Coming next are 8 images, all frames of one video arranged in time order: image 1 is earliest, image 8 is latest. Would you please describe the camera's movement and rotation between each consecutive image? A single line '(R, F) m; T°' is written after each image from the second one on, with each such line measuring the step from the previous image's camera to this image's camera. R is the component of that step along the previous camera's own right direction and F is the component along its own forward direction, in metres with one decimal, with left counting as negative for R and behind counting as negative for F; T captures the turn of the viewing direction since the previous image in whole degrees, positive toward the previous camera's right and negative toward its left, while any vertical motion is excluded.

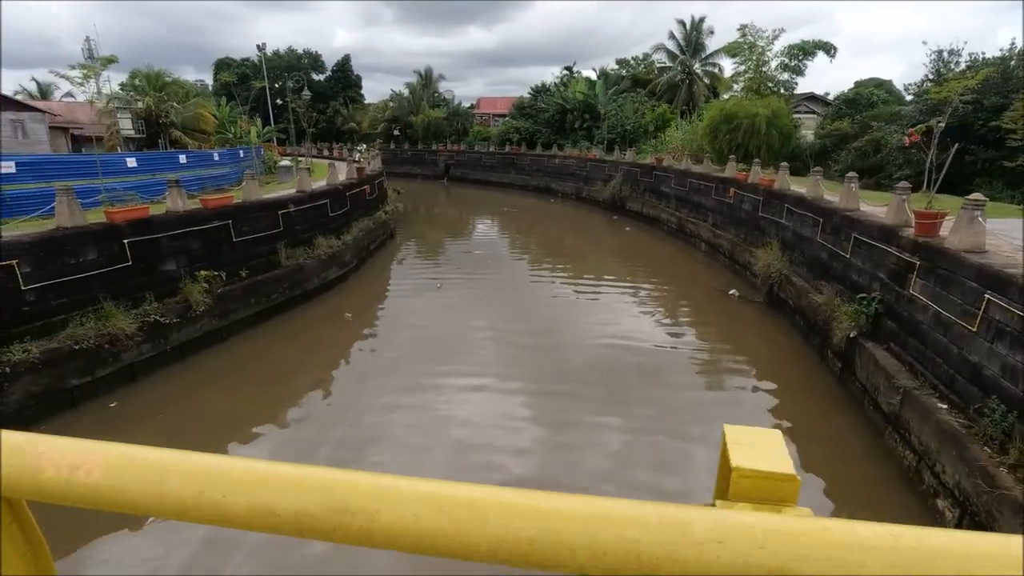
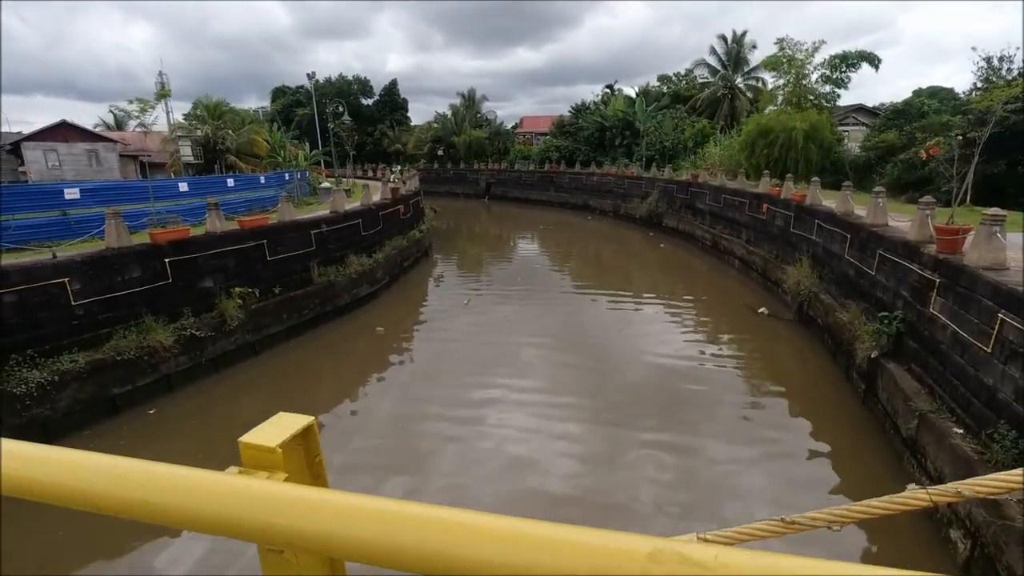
(+0.5, -0.1) m; -5°
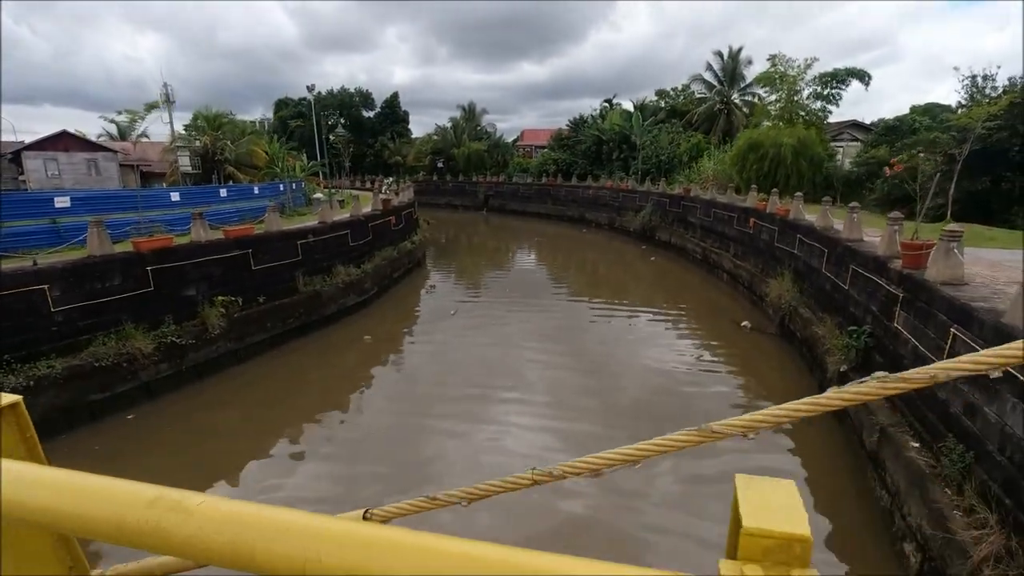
(+0.4, -0.1) m; 0°
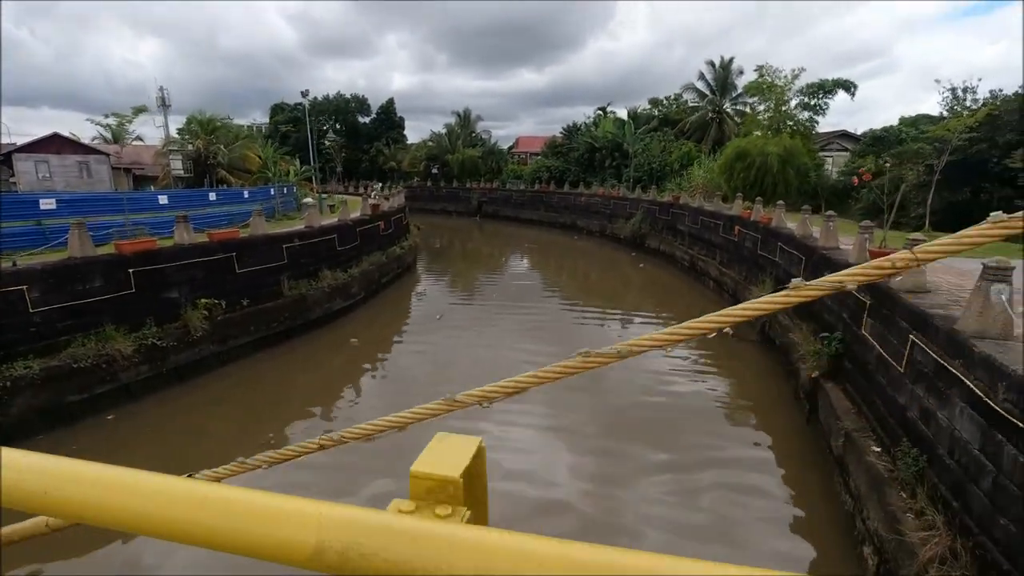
(+0.2, -0.1) m; 0°
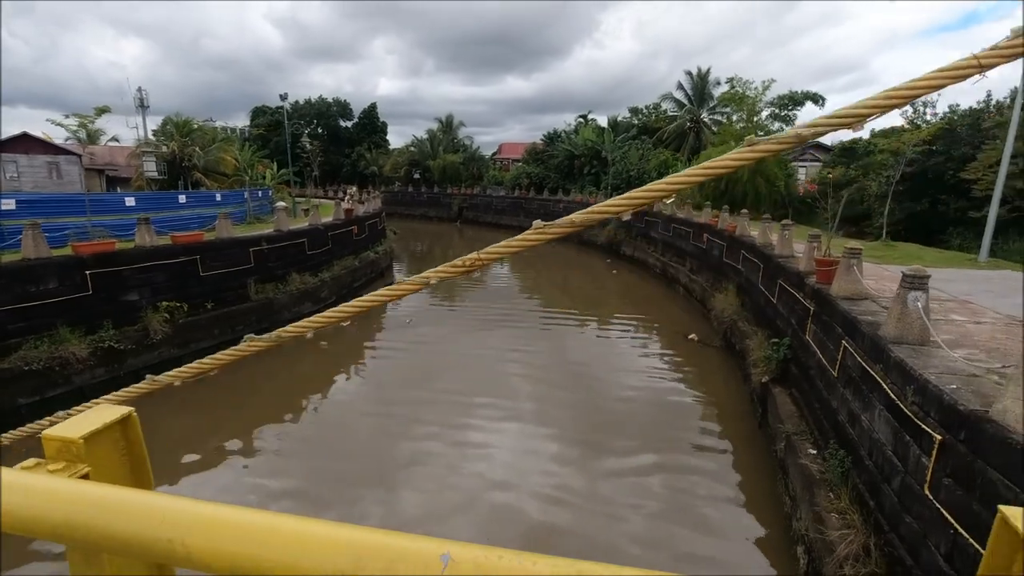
(+0.3, -0.1) m; +1°
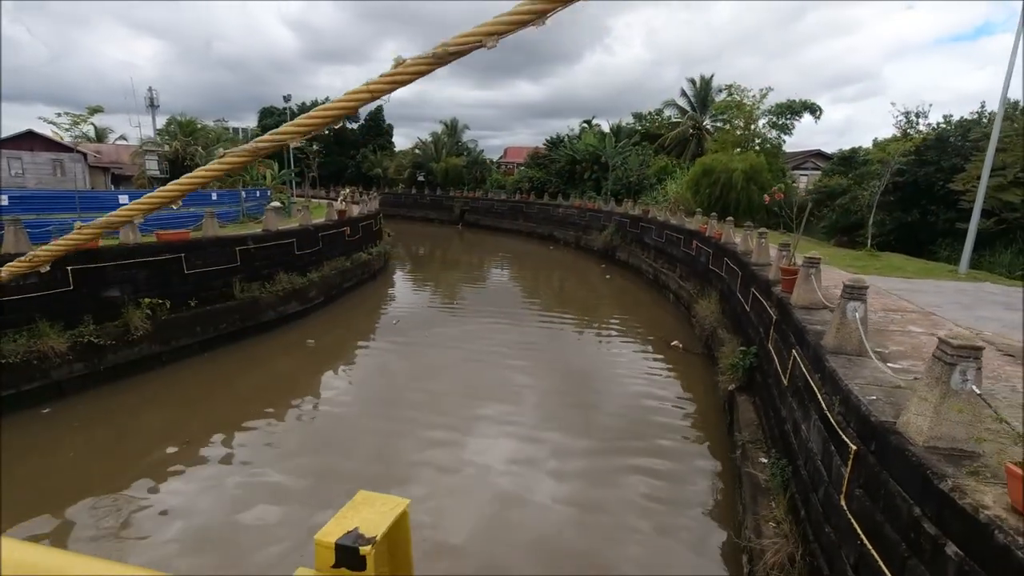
(+0.5, 0.0) m; -1°
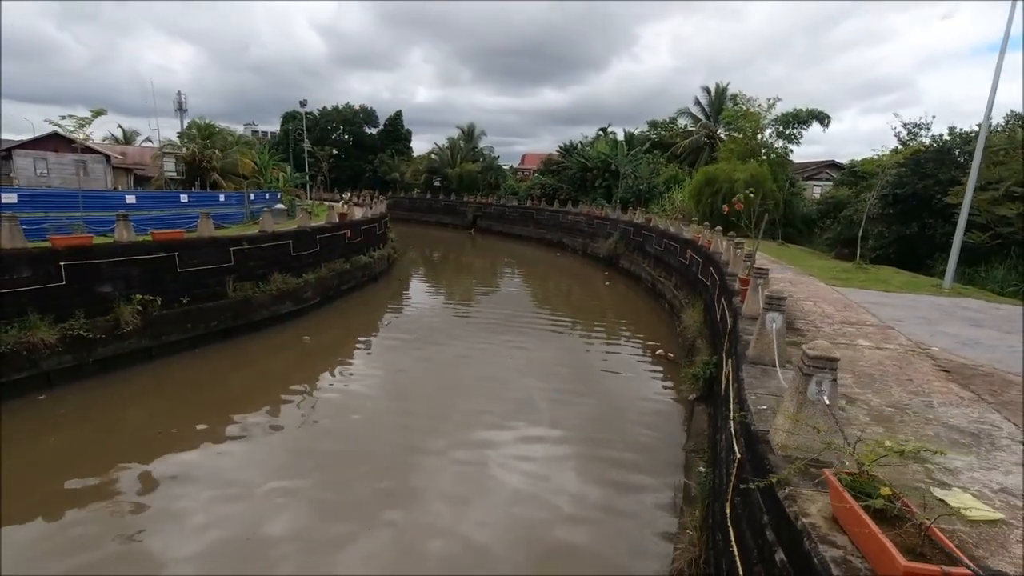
(+0.7, -0.1) m; -2°
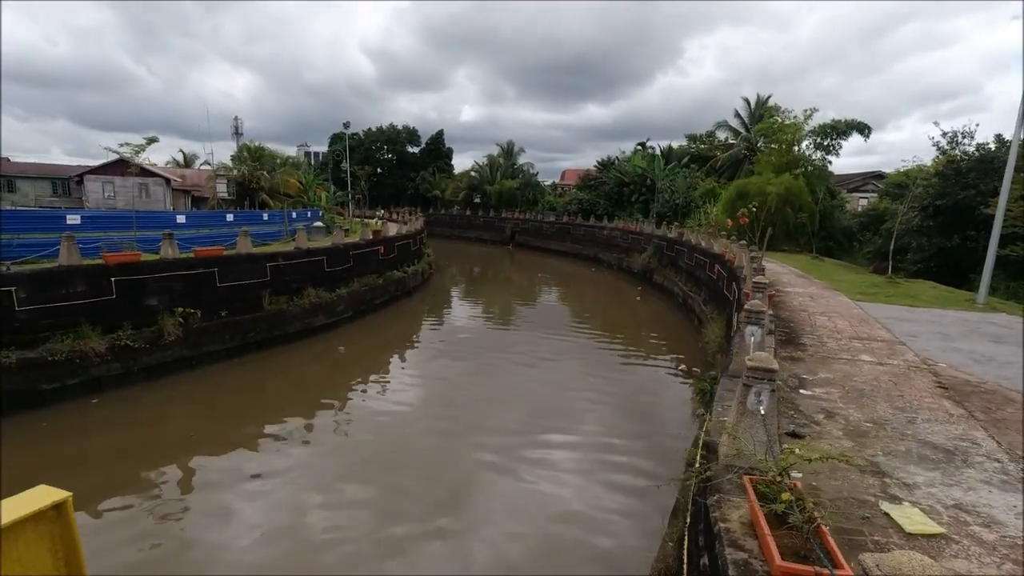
(+0.5, -0.1) m; -5°
